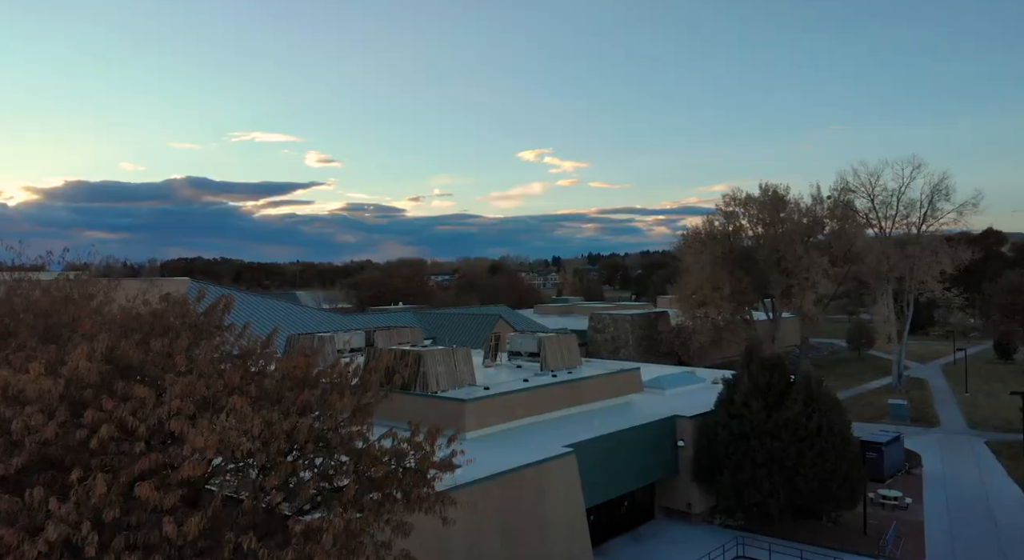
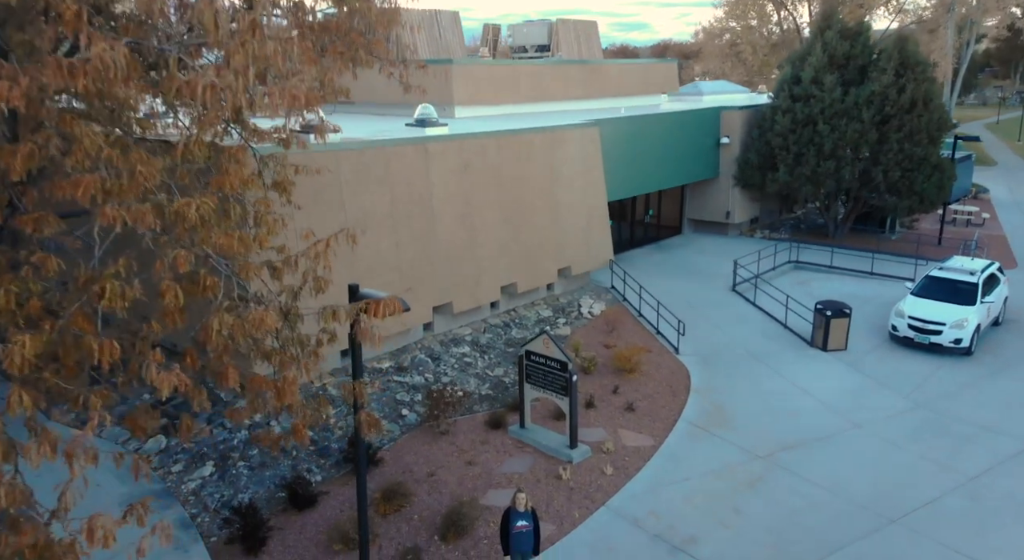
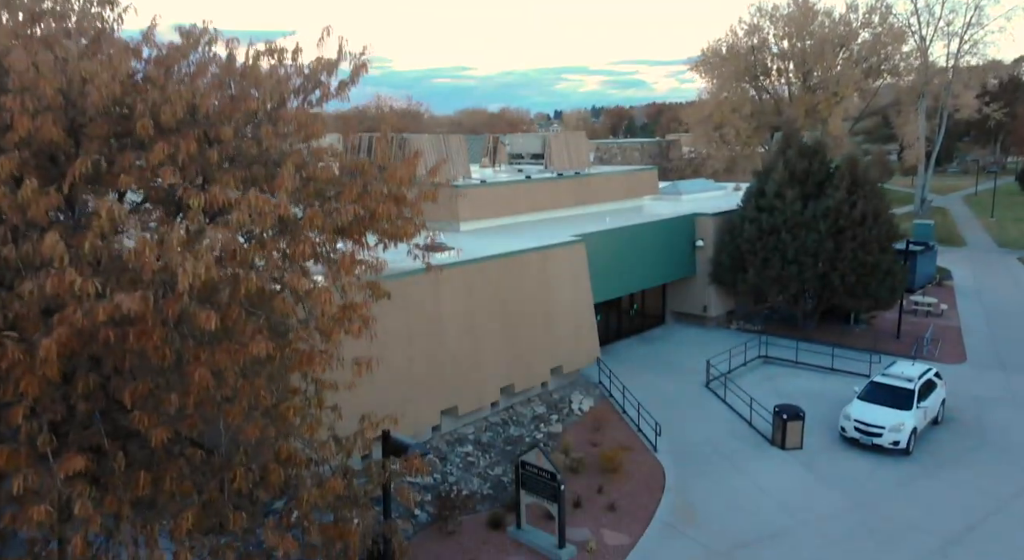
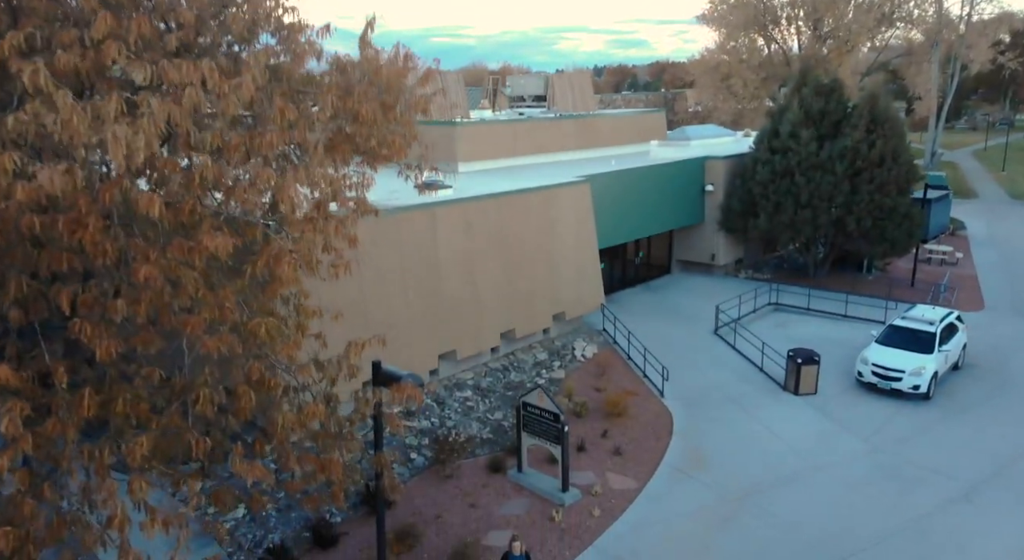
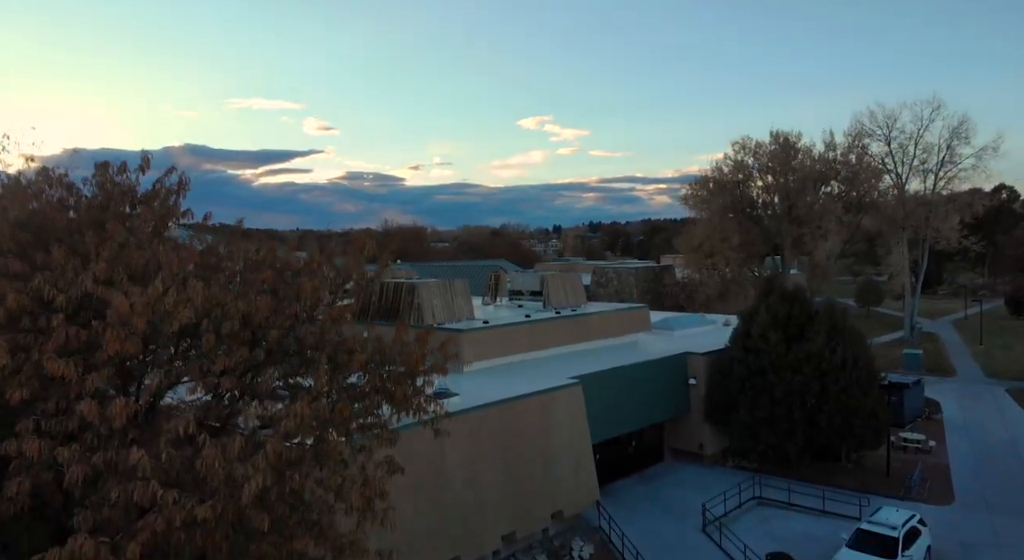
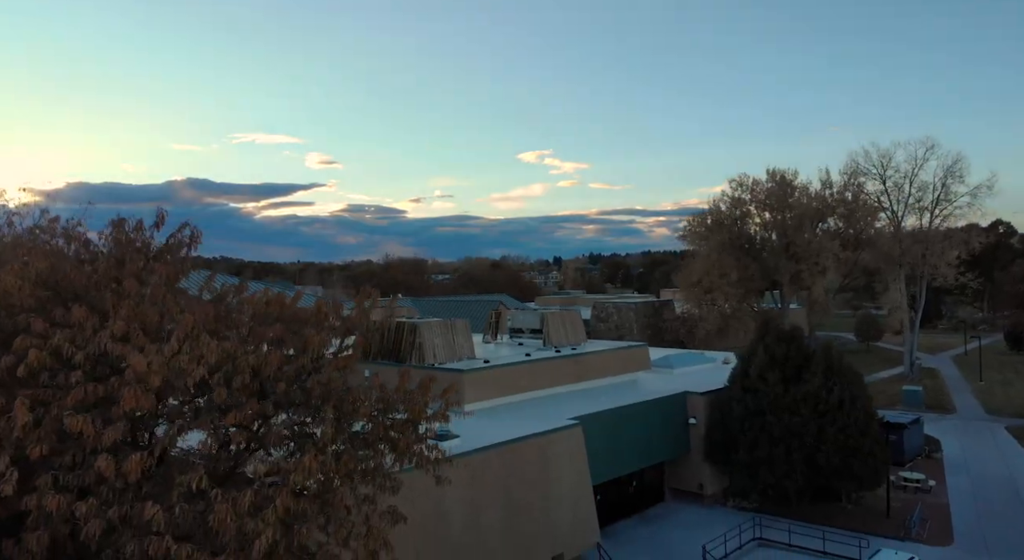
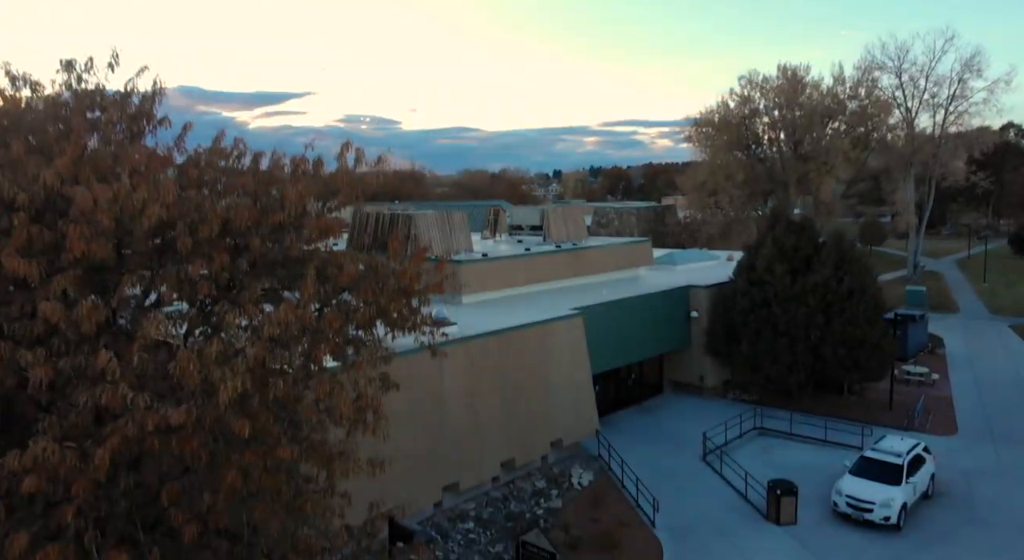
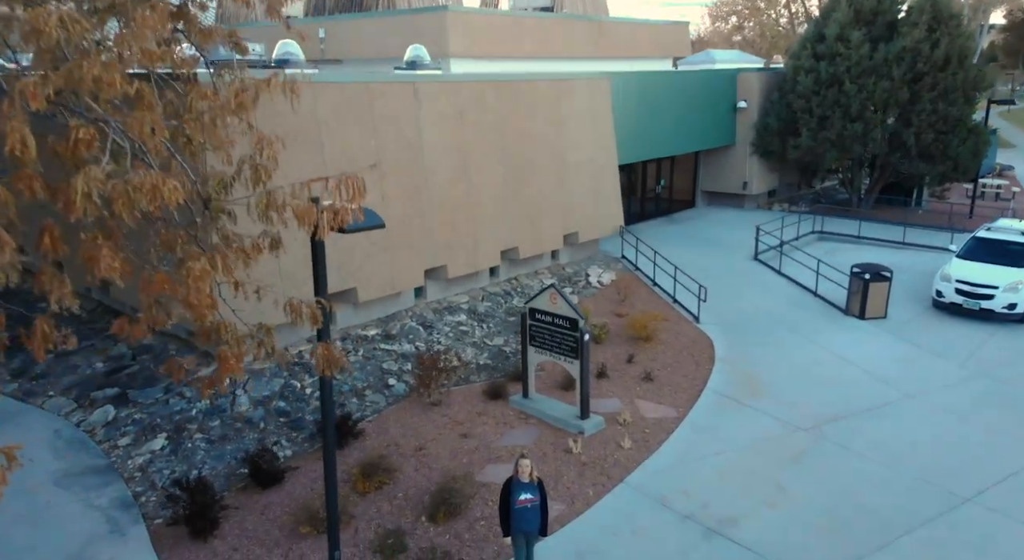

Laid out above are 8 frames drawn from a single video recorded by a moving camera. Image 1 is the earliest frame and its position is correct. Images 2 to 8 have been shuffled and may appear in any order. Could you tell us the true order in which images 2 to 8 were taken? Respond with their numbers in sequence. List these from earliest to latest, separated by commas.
6, 5, 7, 3, 4, 2, 8
